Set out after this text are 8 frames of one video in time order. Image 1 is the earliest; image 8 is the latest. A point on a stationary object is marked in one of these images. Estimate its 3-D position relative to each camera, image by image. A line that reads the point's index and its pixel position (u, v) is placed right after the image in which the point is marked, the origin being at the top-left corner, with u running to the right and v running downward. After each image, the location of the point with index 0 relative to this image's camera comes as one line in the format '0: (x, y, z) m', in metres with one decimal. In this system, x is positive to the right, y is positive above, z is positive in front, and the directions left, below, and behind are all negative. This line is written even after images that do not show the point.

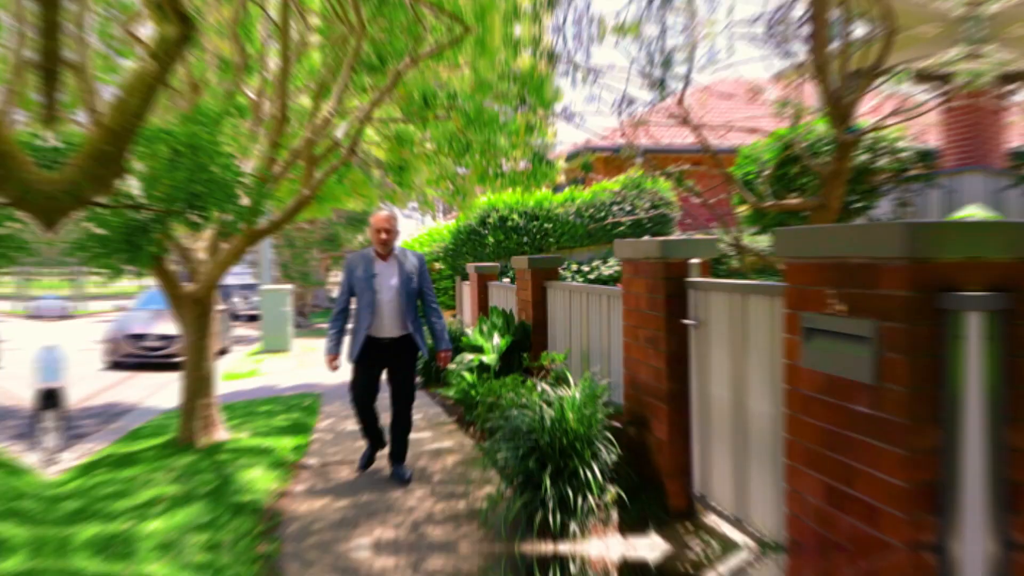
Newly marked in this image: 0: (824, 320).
0: (+1.2, -0.1, +3.8) m
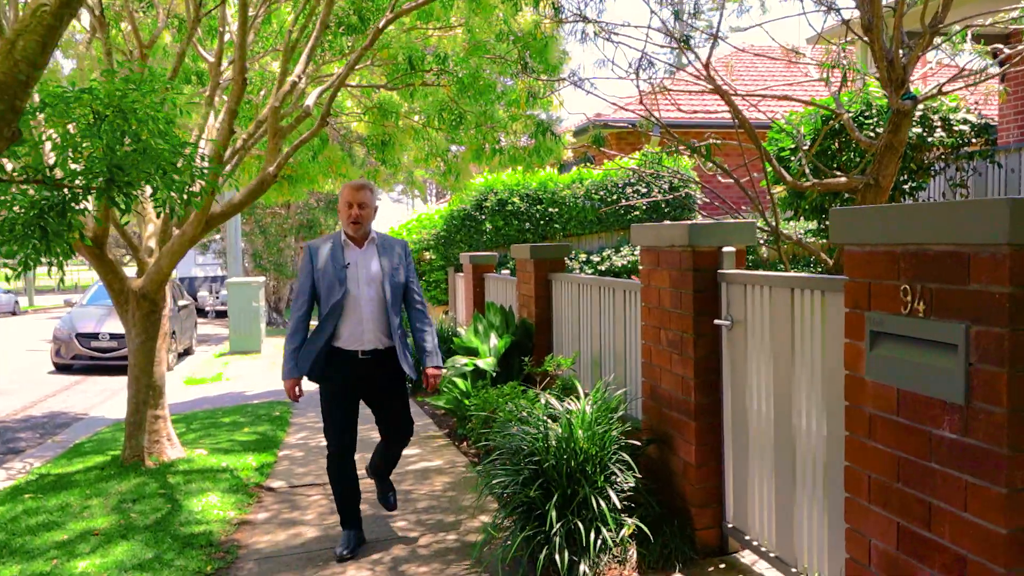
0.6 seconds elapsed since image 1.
0: (+1.1, -0.1, +2.9) m
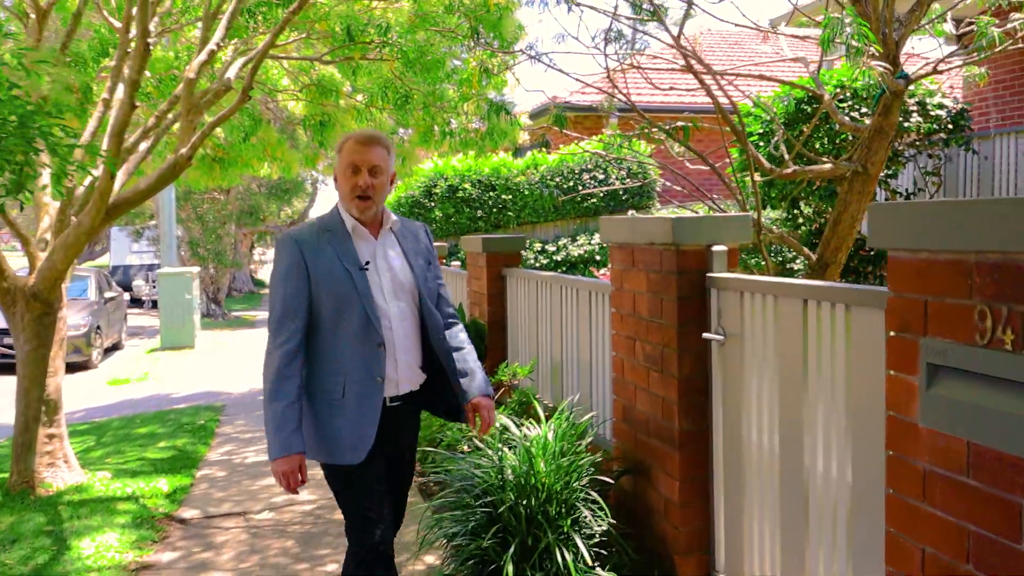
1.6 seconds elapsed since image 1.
0: (+1.0, -0.2, +2.2) m
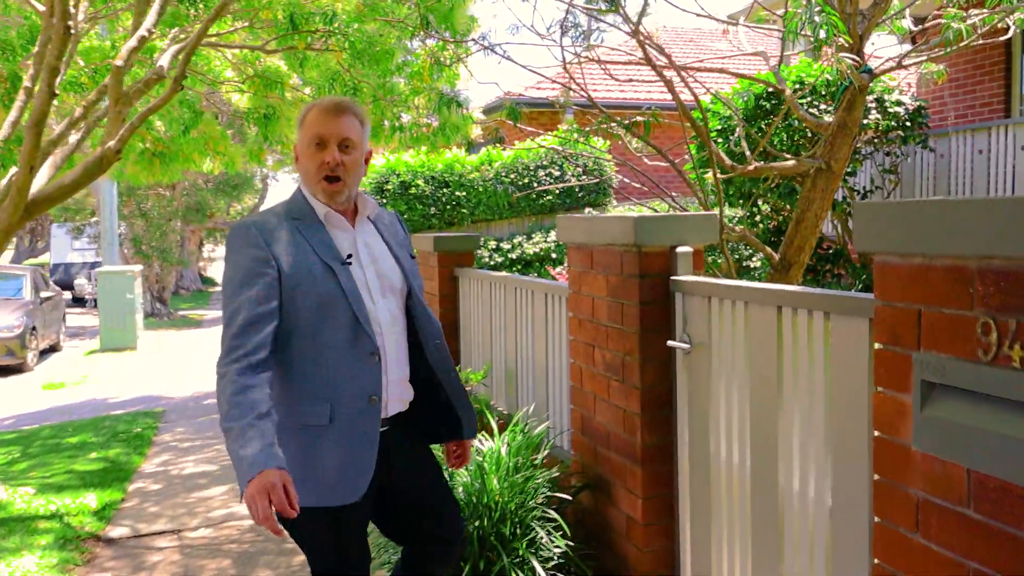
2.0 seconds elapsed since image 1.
0: (+0.9, -0.2, +2.0) m
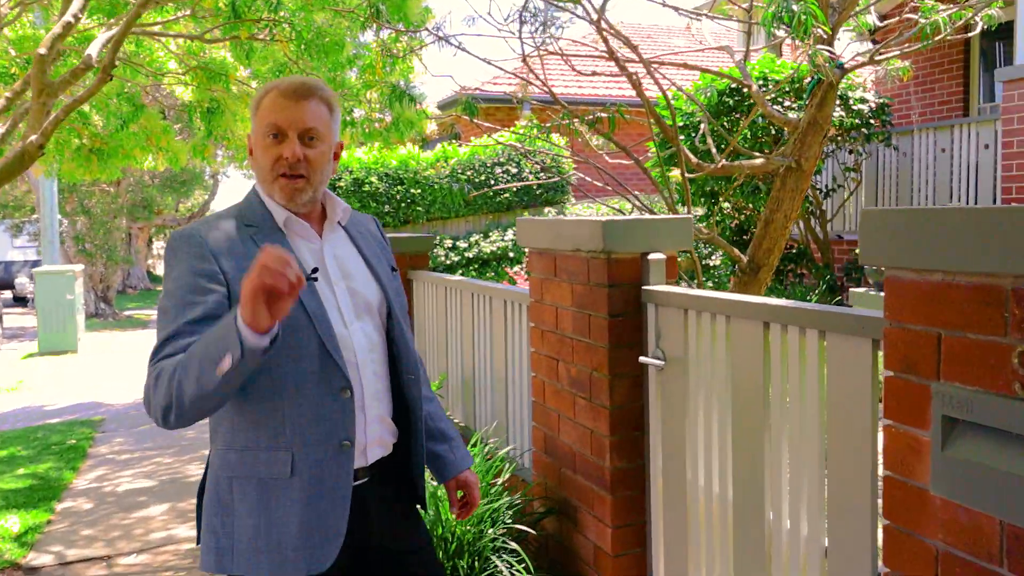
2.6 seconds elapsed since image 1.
0: (+0.8, -0.2, +1.7) m
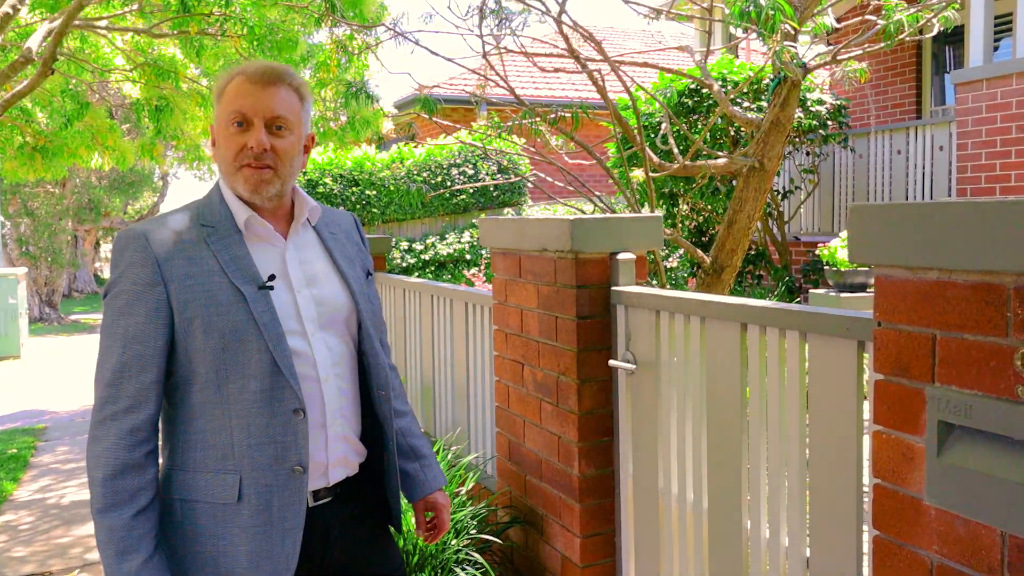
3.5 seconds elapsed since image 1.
0: (+0.8, -0.2, +1.6) m
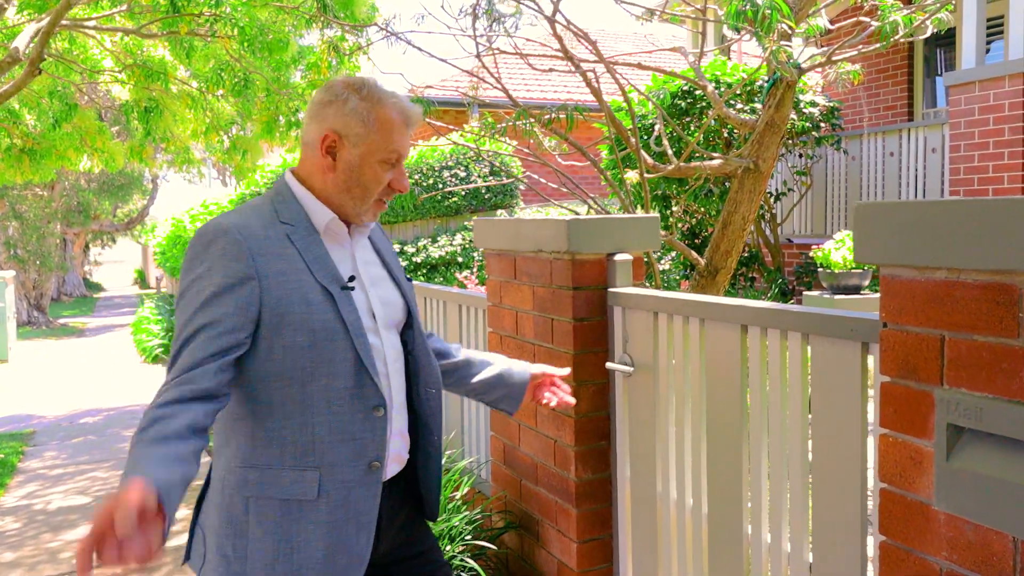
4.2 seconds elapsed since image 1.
0: (+0.8, -0.2, +1.6) m
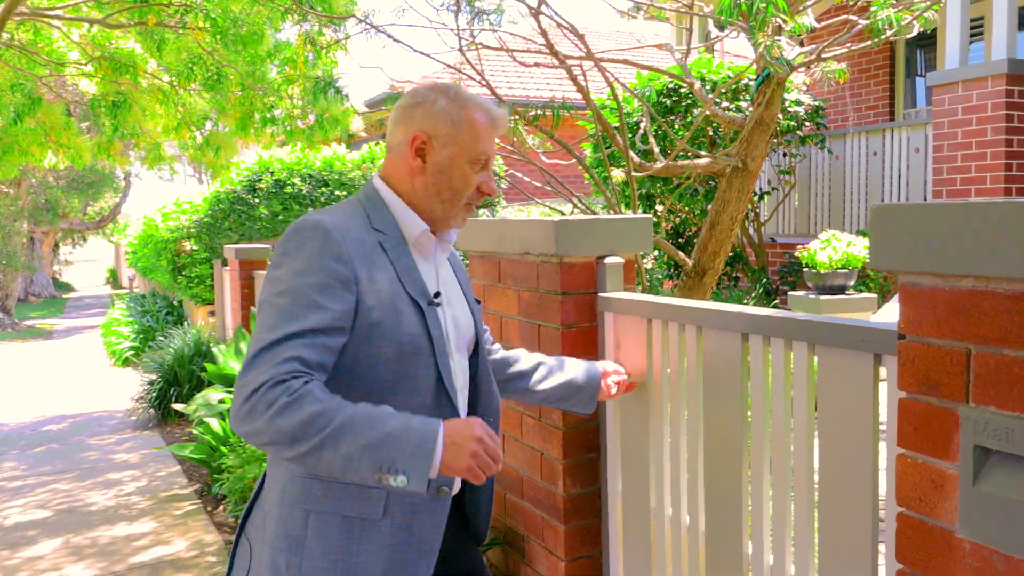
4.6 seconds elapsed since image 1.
0: (+0.8, -0.2, +1.4) m
